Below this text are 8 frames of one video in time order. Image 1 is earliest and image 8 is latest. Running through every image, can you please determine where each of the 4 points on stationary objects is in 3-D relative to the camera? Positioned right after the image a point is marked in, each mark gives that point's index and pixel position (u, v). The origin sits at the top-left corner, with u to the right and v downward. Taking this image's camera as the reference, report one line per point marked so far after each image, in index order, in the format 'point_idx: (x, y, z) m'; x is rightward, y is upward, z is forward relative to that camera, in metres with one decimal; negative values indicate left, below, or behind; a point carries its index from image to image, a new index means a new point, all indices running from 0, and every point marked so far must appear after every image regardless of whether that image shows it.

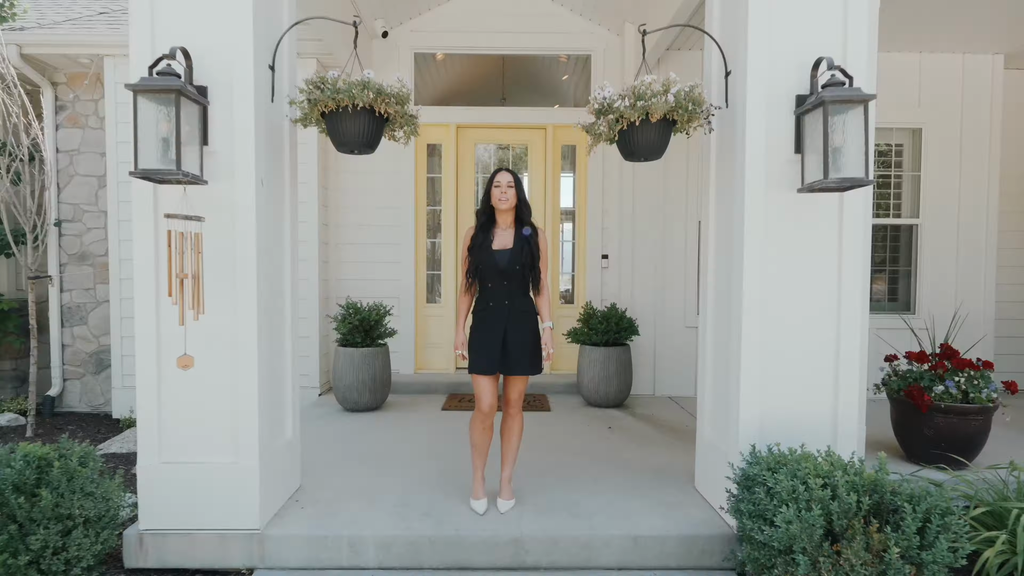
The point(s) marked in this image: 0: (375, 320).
0: (-1.2, -0.3, +4.5) m
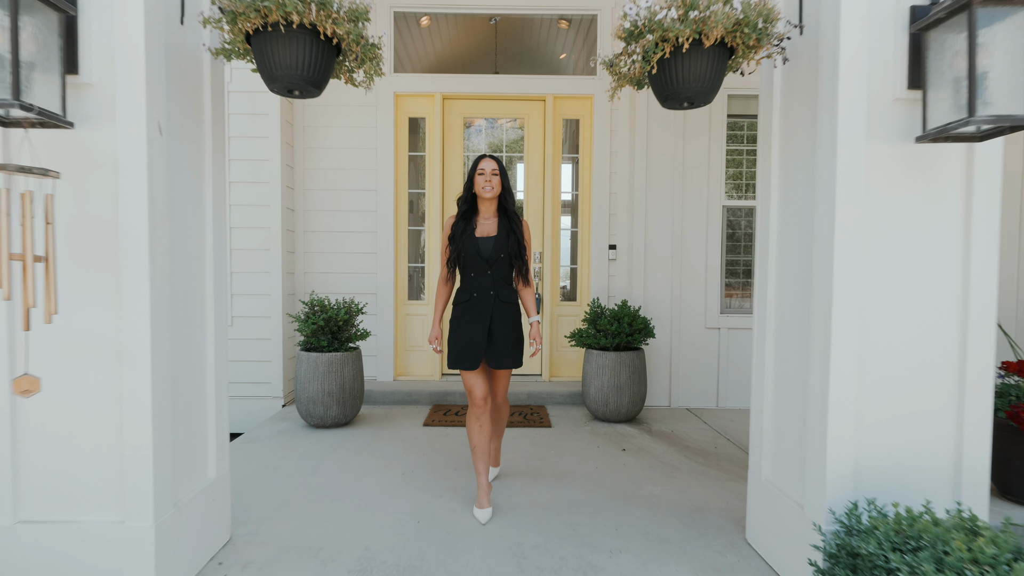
0: (-1.3, -0.2, +3.8) m
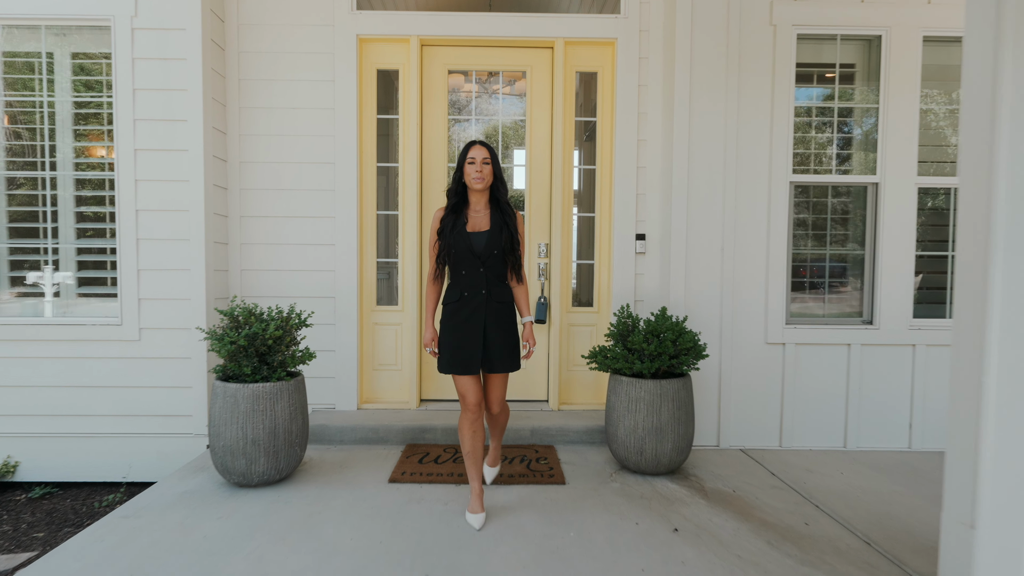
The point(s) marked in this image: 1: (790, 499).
0: (-1.3, -0.3, +2.7) m
1: (+1.5, -1.1, +2.6) m
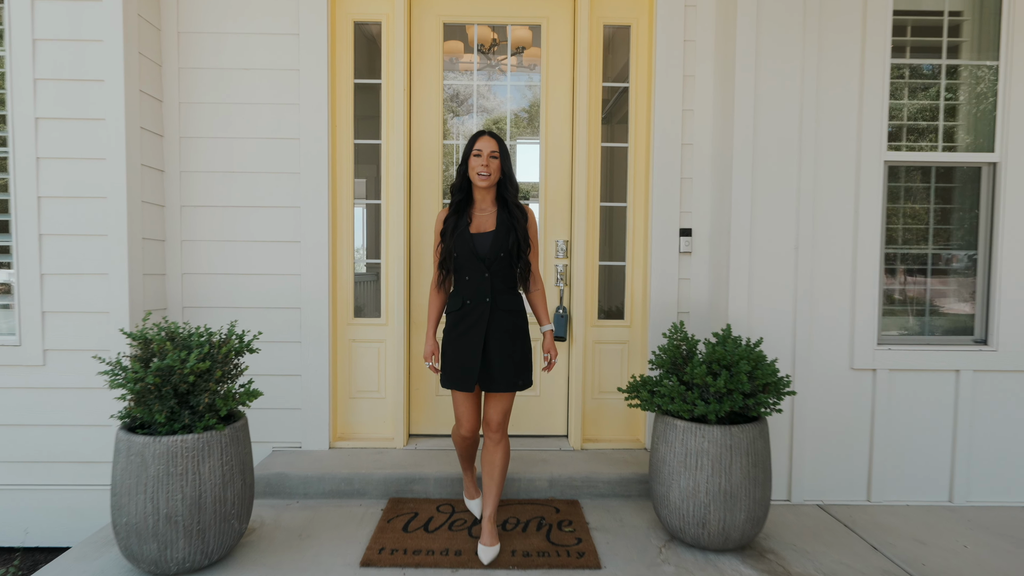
0: (-1.2, -0.3, +1.9) m
1: (+1.5, -1.2, +1.9) m
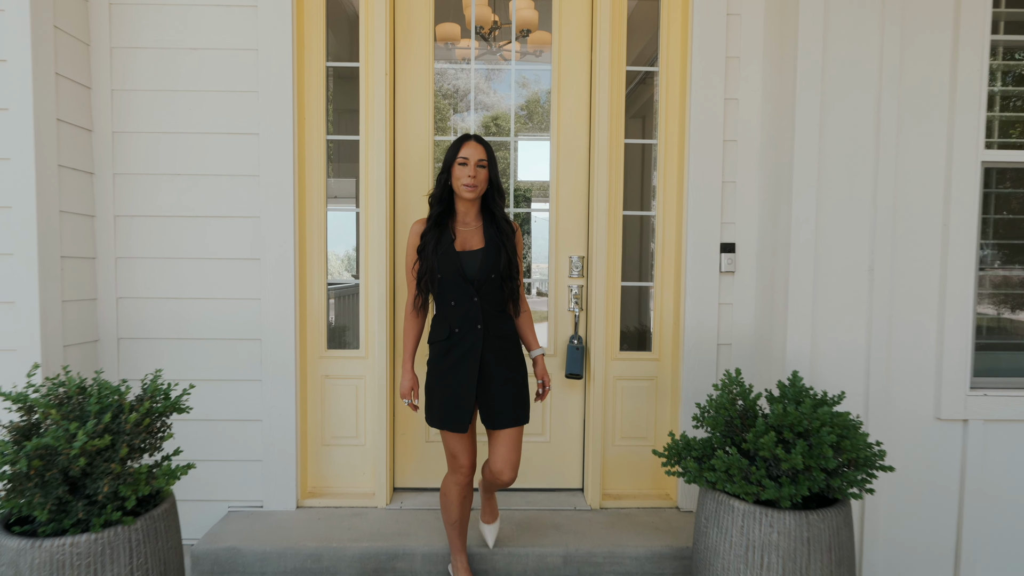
0: (-1.2, -0.4, +1.4) m
1: (+1.5, -1.3, +1.4) m
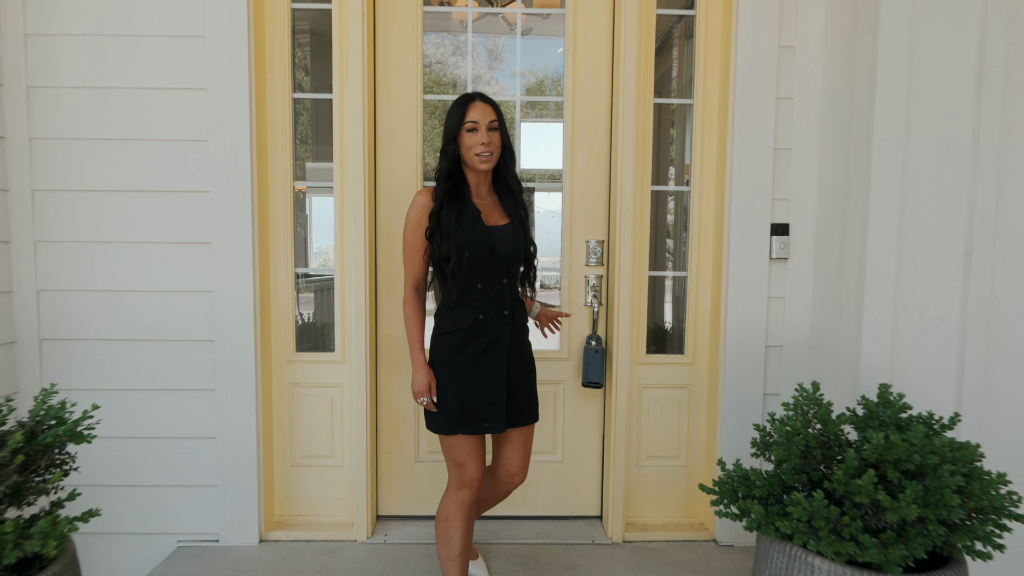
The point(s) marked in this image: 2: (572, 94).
0: (-1.1, -0.4, +1.0) m
1: (+1.6, -1.3, +1.0) m
2: (+0.3, +0.9, +2.1) m
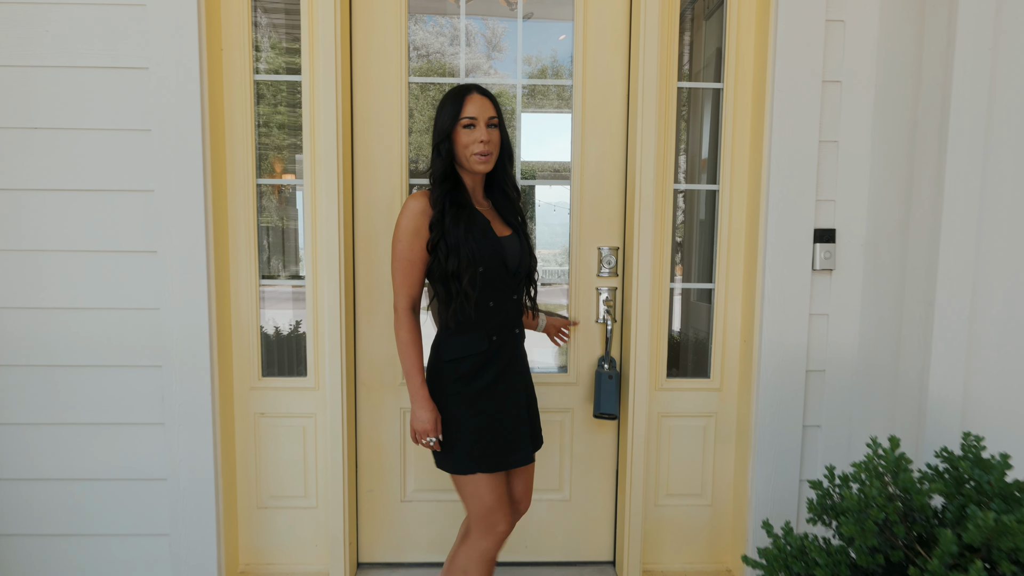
0: (-1.1, -0.5, +0.7) m
1: (+1.6, -1.3, +0.7) m
2: (+0.3, +0.8, +1.8) m
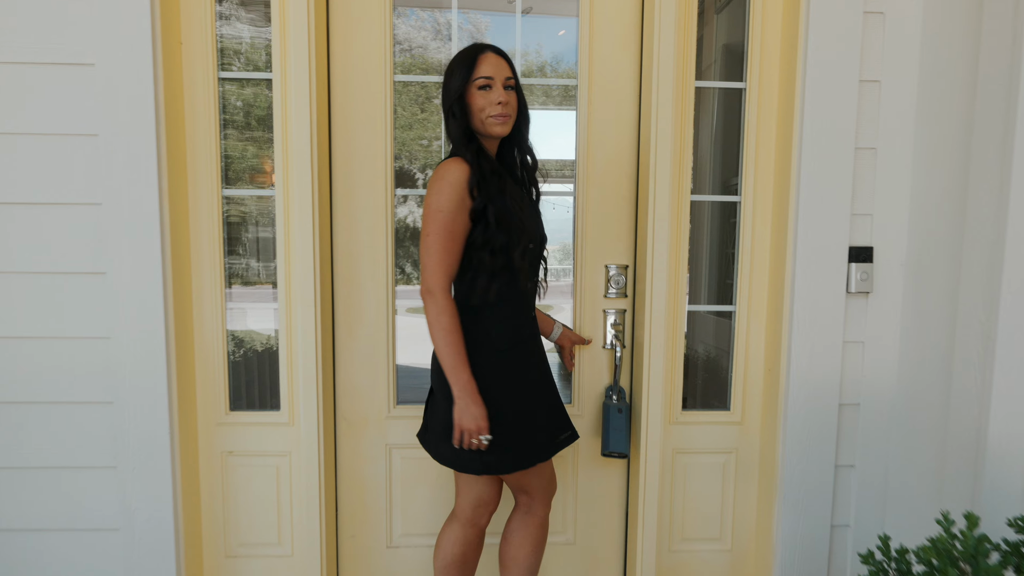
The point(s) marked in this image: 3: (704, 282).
0: (-1.1, -0.6, +0.6) m
1: (+1.6, -1.4, +0.6) m
2: (+0.2, +0.7, +1.6) m
3: (+0.6, 0.0, +1.7) m
